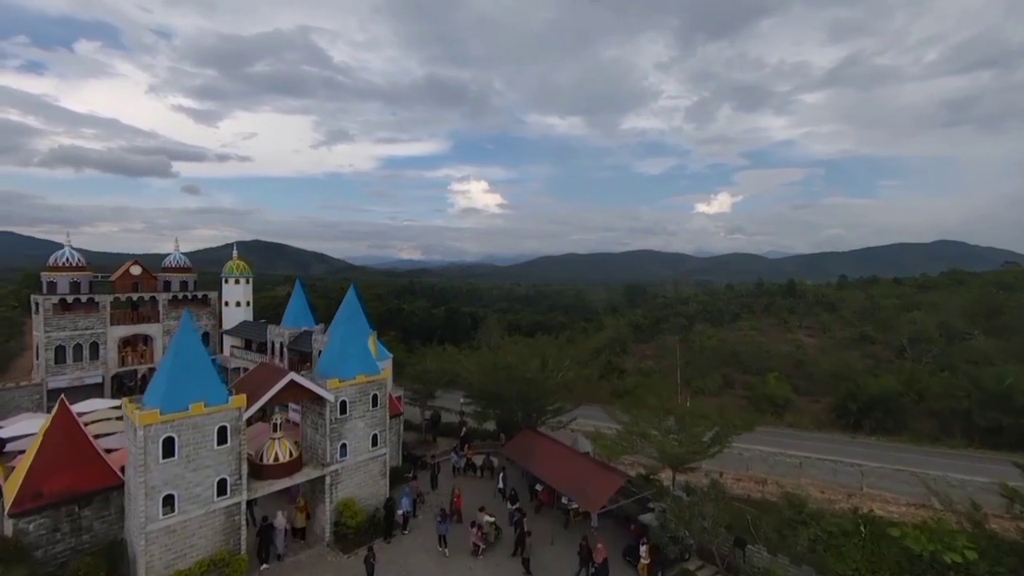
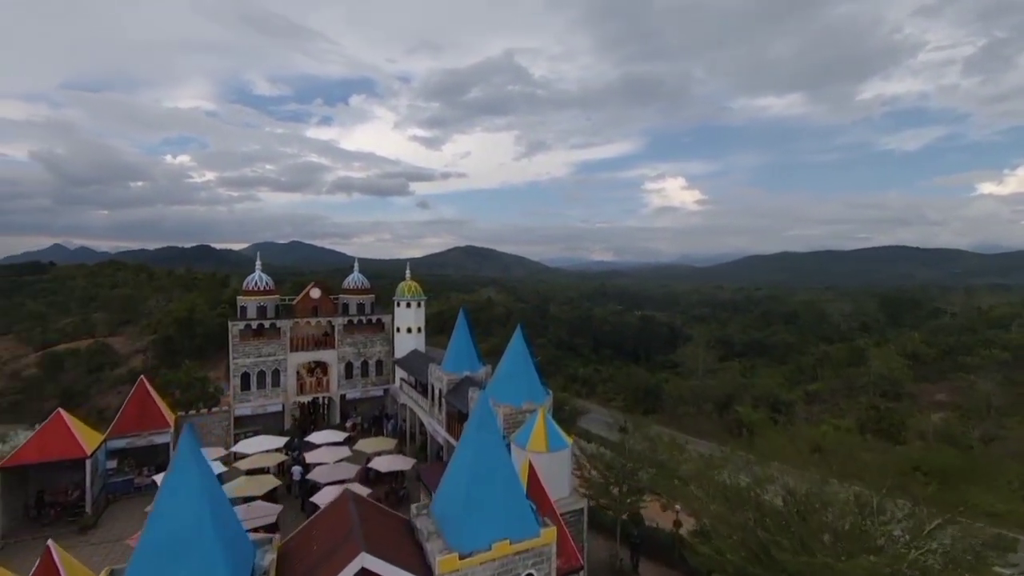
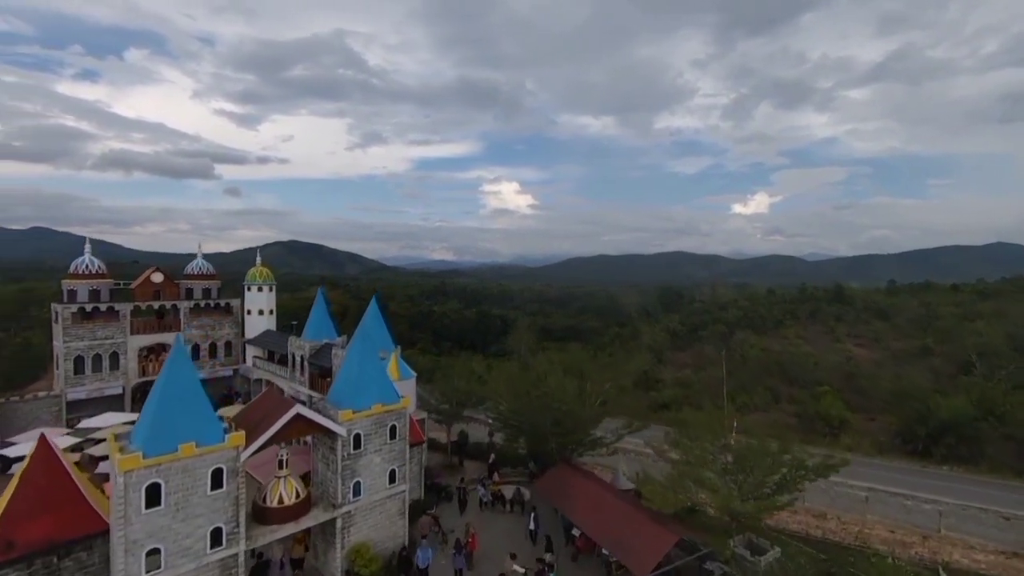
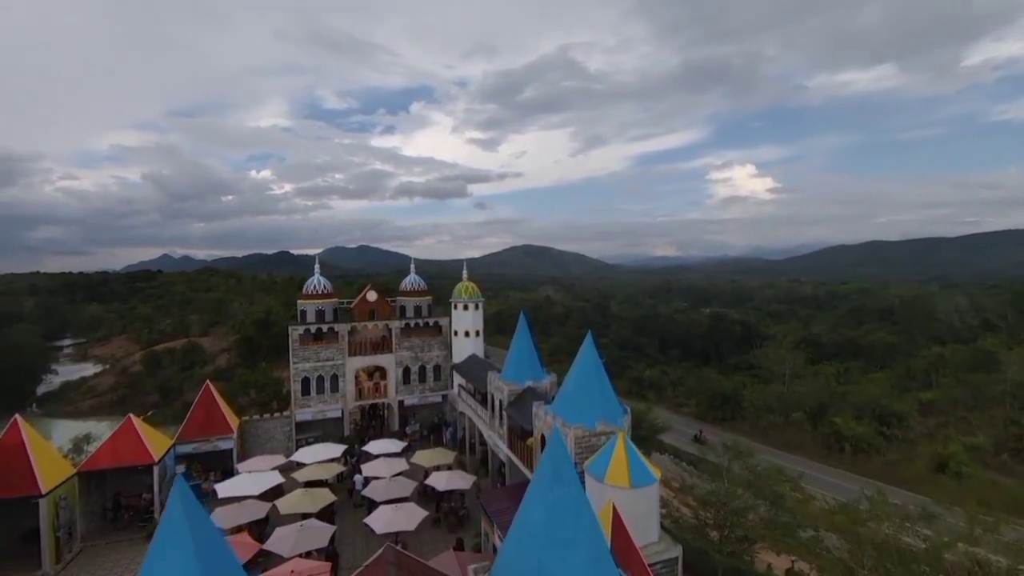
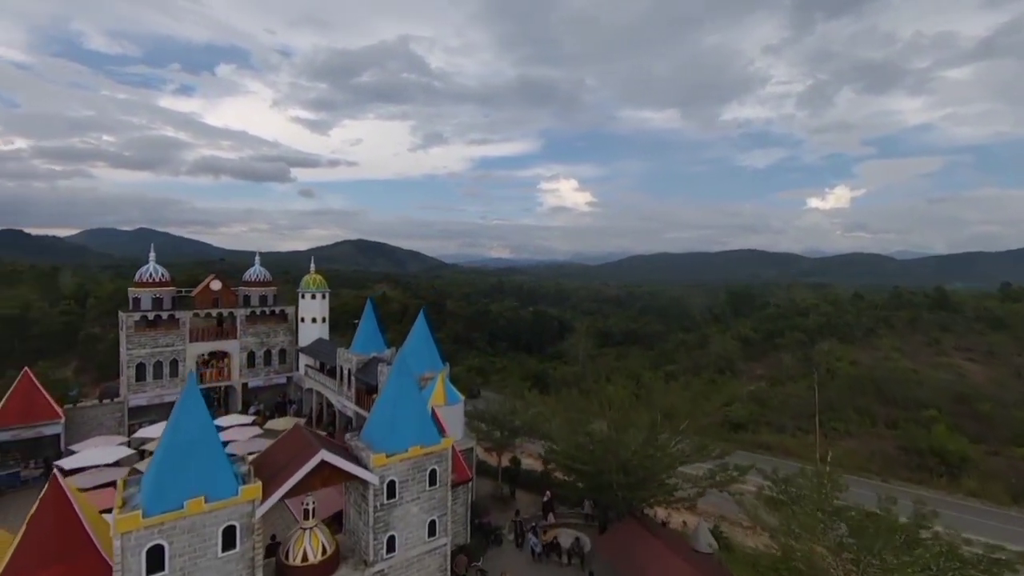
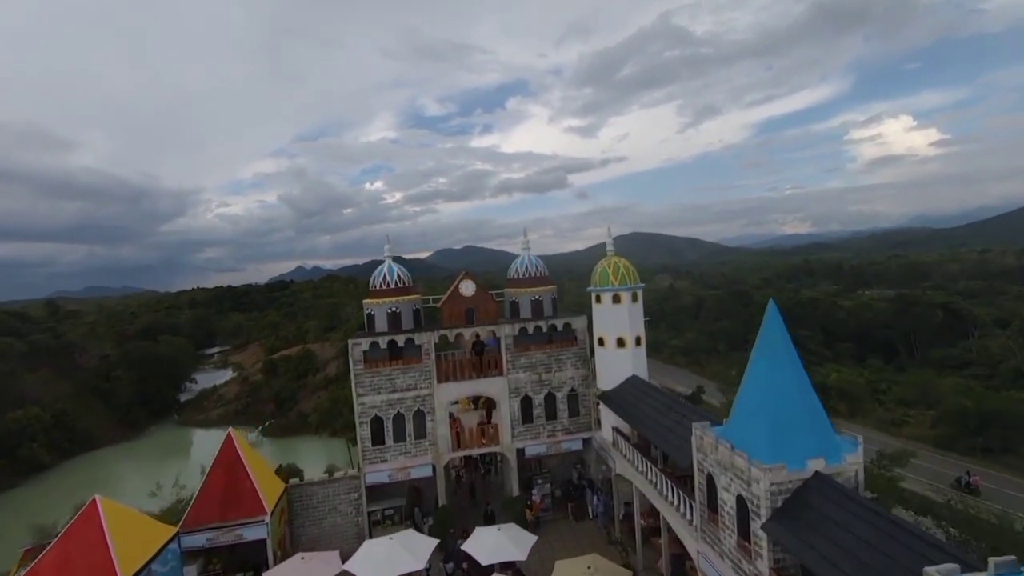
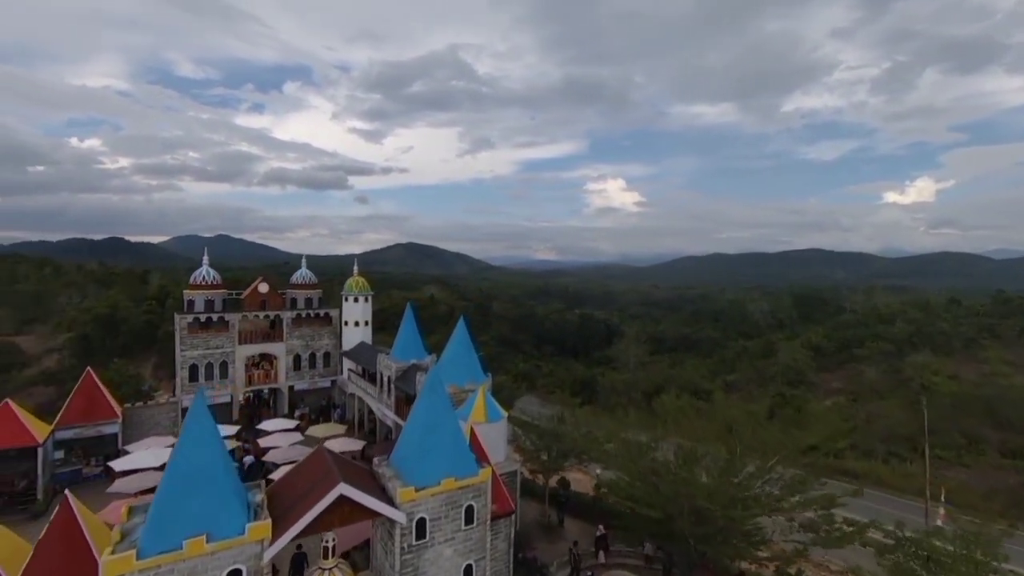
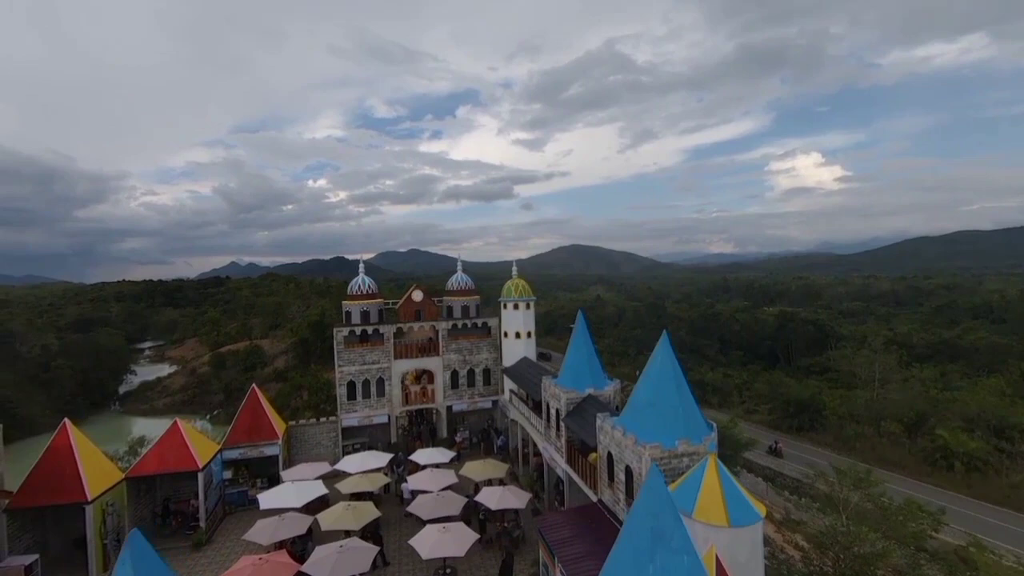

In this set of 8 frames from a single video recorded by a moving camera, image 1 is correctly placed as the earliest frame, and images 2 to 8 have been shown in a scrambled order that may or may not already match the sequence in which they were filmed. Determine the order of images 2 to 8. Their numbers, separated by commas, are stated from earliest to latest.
3, 5, 7, 2, 4, 8, 6
